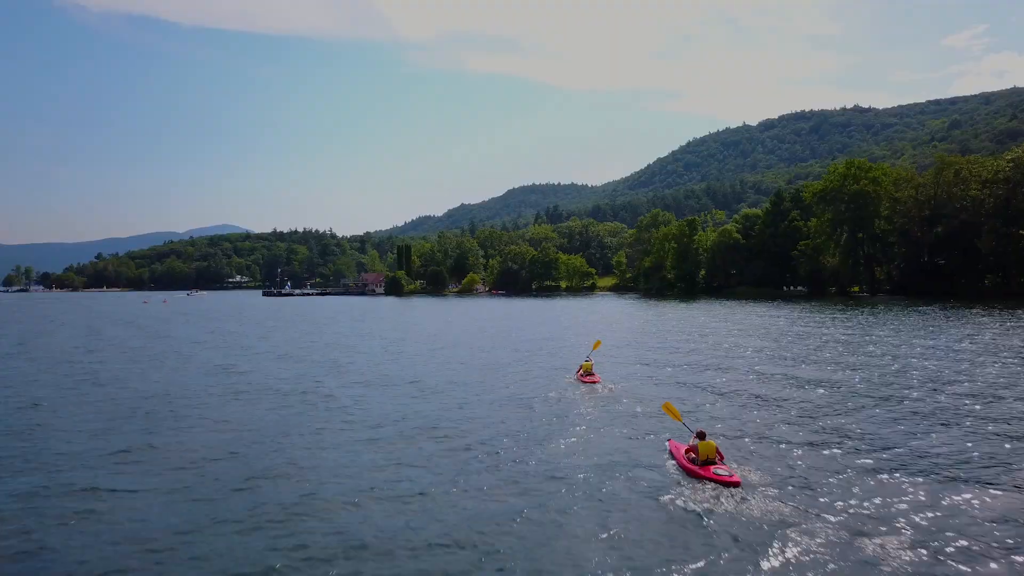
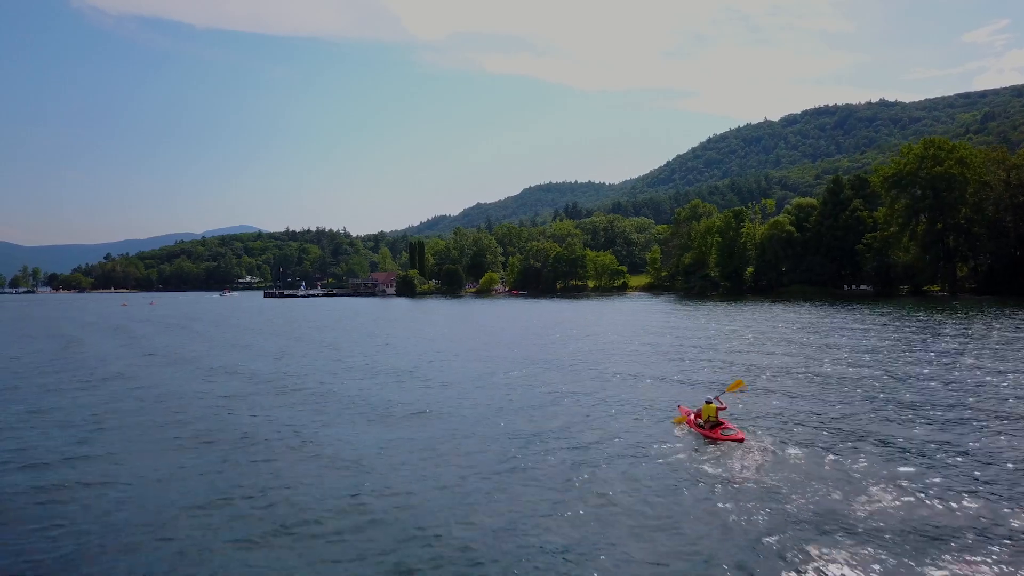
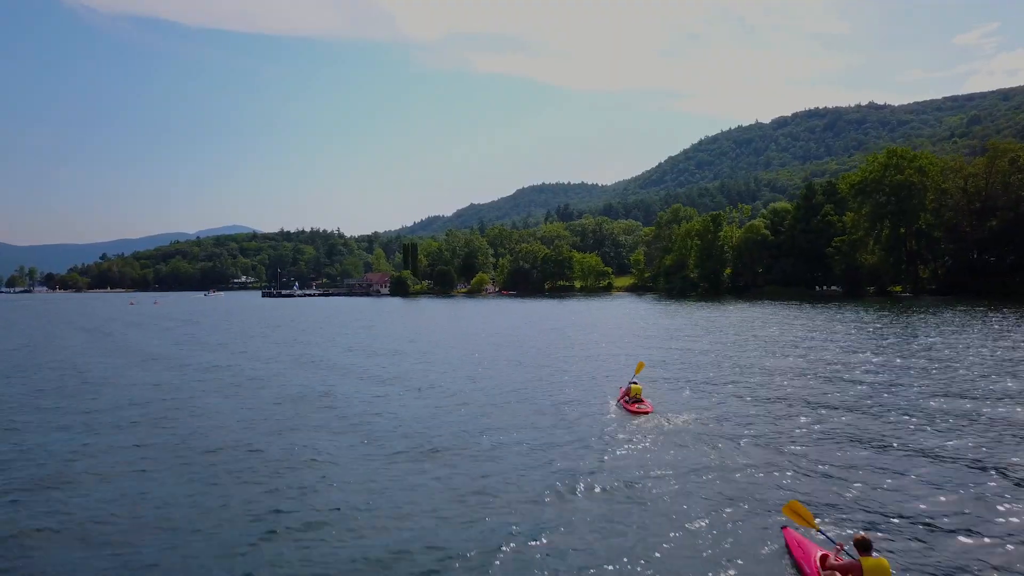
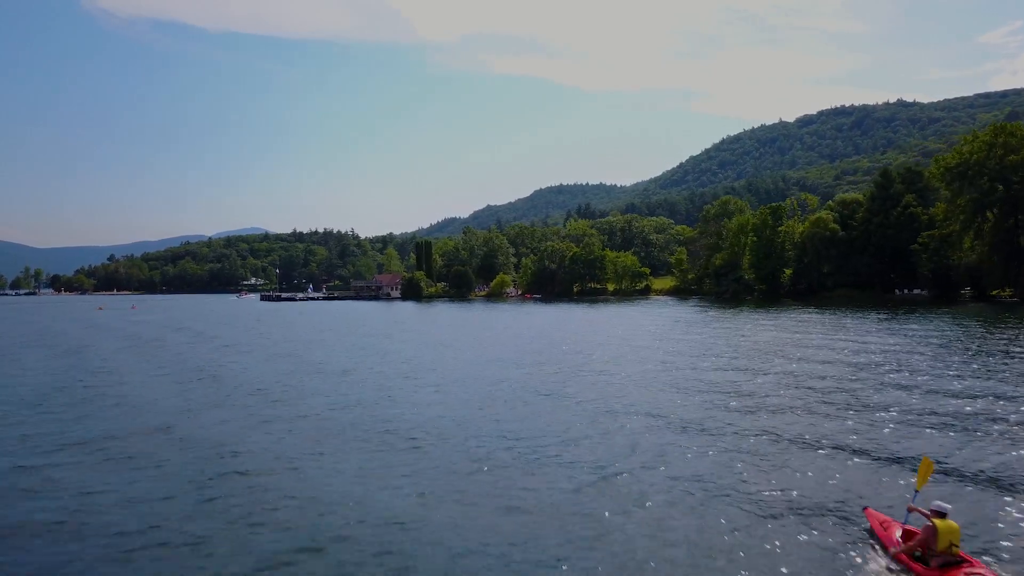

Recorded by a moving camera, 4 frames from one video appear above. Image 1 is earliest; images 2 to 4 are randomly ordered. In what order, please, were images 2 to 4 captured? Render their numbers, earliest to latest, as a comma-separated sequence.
3, 2, 4
